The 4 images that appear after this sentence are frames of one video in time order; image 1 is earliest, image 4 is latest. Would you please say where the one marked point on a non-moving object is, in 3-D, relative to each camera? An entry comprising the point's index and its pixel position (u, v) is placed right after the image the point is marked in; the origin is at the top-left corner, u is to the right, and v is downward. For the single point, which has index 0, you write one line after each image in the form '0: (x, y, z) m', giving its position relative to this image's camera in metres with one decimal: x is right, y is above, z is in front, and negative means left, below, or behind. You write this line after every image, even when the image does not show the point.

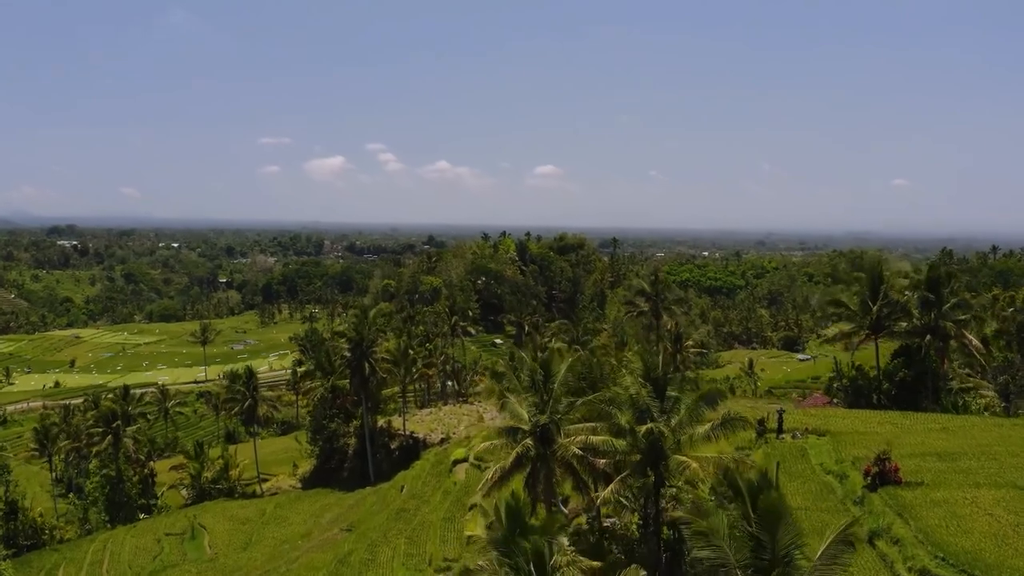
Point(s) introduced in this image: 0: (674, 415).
0: (+4.0, -3.2, +18.1) m
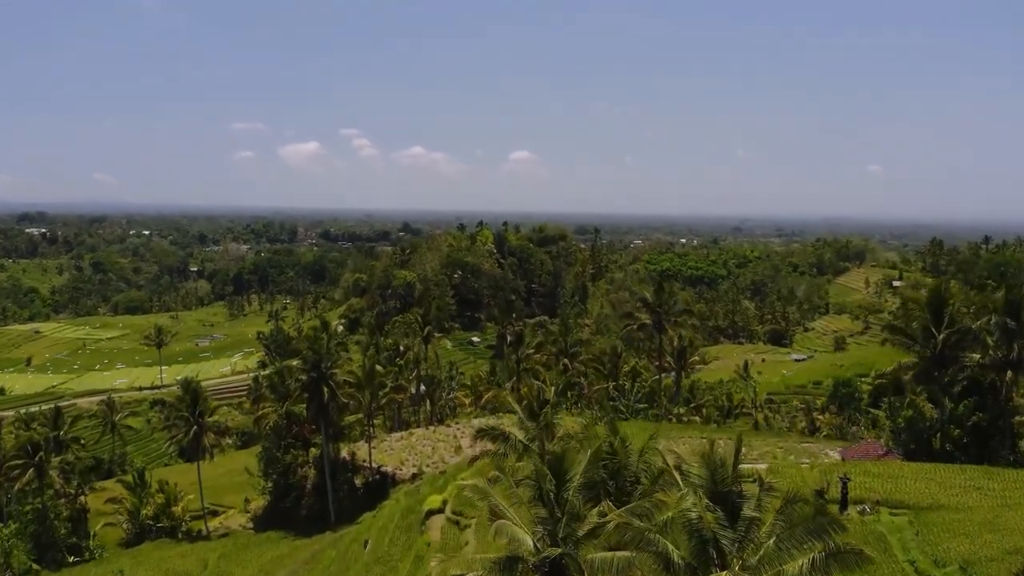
0: (+3.9, -4.3, +12.2) m
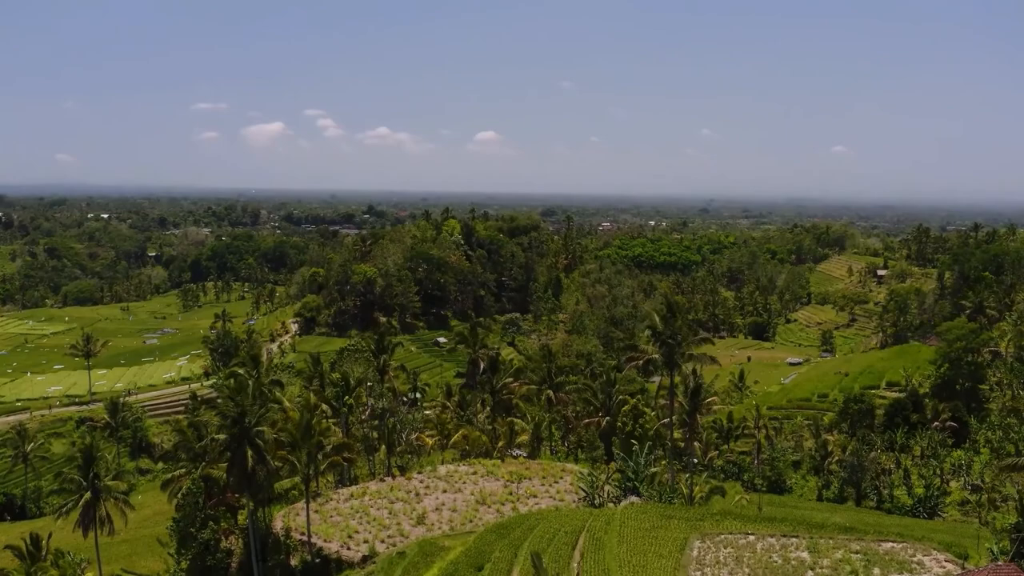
0: (+4.1, -6.2, +4.2) m
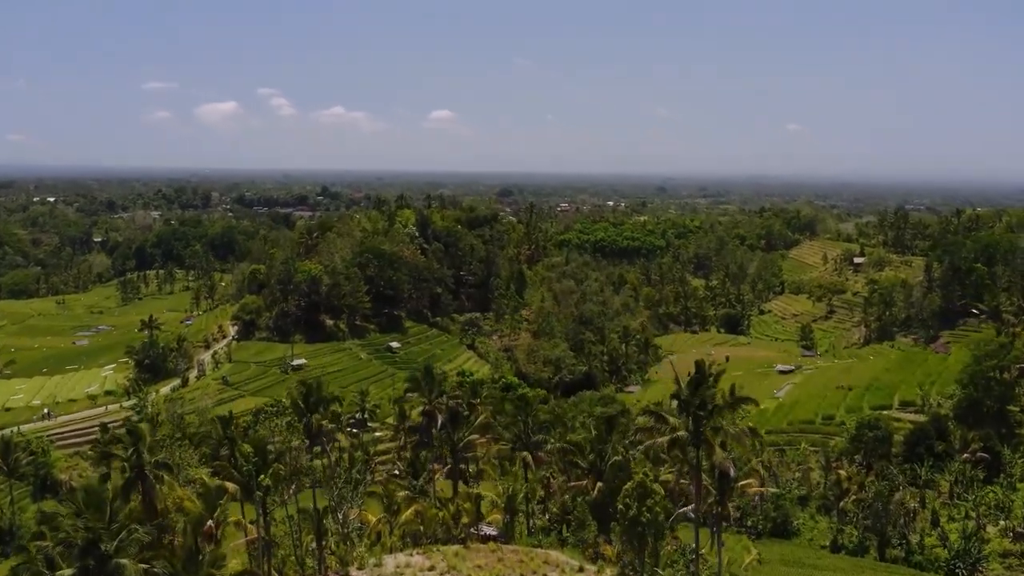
0: (+4.8, -8.8, -4.2) m
